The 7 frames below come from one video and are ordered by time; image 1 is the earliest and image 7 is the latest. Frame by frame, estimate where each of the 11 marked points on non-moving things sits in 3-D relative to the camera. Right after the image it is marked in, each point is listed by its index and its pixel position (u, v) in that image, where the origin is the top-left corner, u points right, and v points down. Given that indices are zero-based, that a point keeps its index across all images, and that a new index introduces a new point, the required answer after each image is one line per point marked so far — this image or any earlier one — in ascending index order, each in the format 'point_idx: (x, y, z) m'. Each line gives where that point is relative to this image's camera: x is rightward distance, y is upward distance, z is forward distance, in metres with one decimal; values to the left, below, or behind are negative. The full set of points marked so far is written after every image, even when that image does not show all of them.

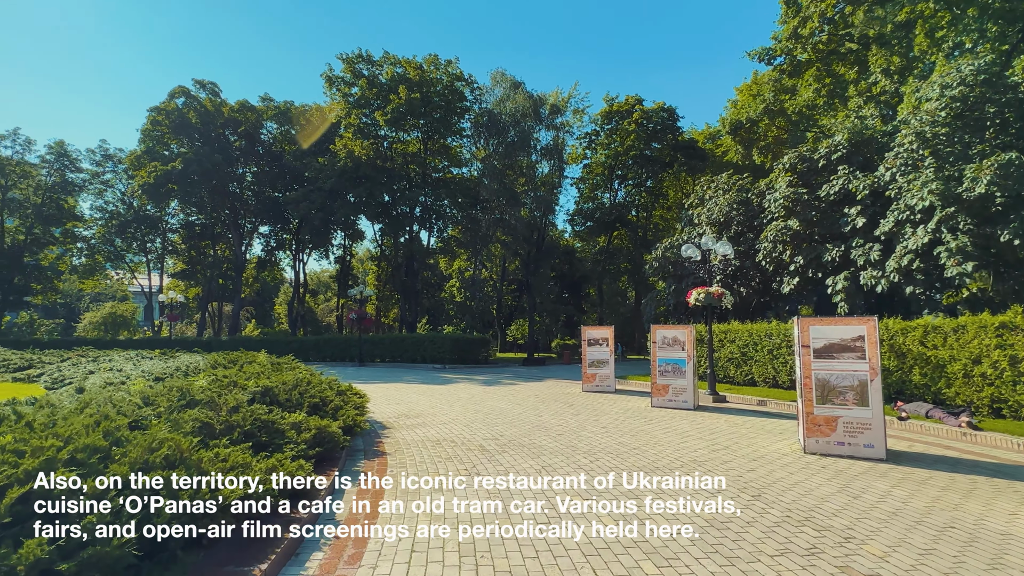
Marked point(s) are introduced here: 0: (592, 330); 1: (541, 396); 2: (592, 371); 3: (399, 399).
0: (+3.0, -1.6, +19.3) m
1: (+0.6, -3.9, +19.4) m
2: (+3.0, -3.2, +19.2) m
3: (-4.1, -3.8, +17.8) m
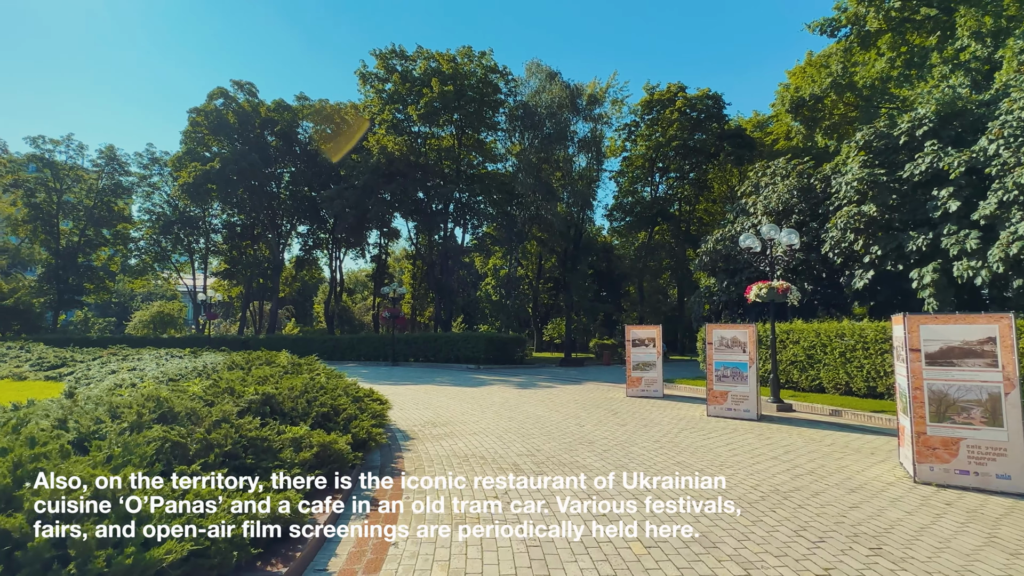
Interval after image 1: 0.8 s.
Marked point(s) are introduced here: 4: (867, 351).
0: (+4.3, -1.5, +17.7) m
1: (+1.9, -3.8, +17.9) m
2: (+4.3, -3.1, +17.6) m
3: (-2.9, -3.6, +16.7) m
4: (+10.5, -1.9, +15.0) m
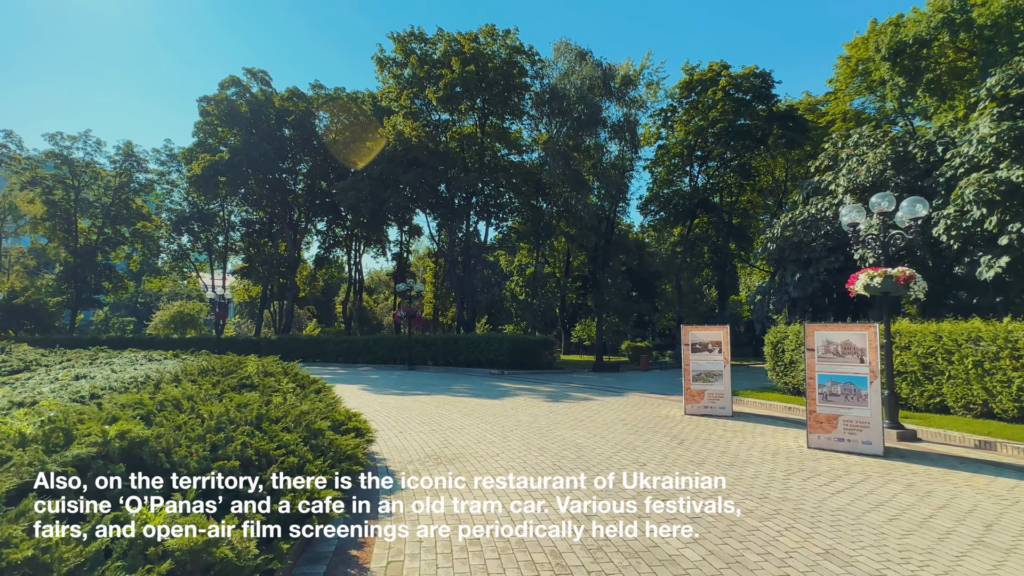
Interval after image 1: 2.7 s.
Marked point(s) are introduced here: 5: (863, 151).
0: (+5.2, -1.2, +14.2) m
1: (+2.8, -3.5, +14.6) m
2: (+5.2, -2.8, +14.1) m
3: (-2.1, -3.4, +13.6) m
4: (+11.2, -1.6, +11.2) m
5: (+12.3, +4.8, +17.7) m
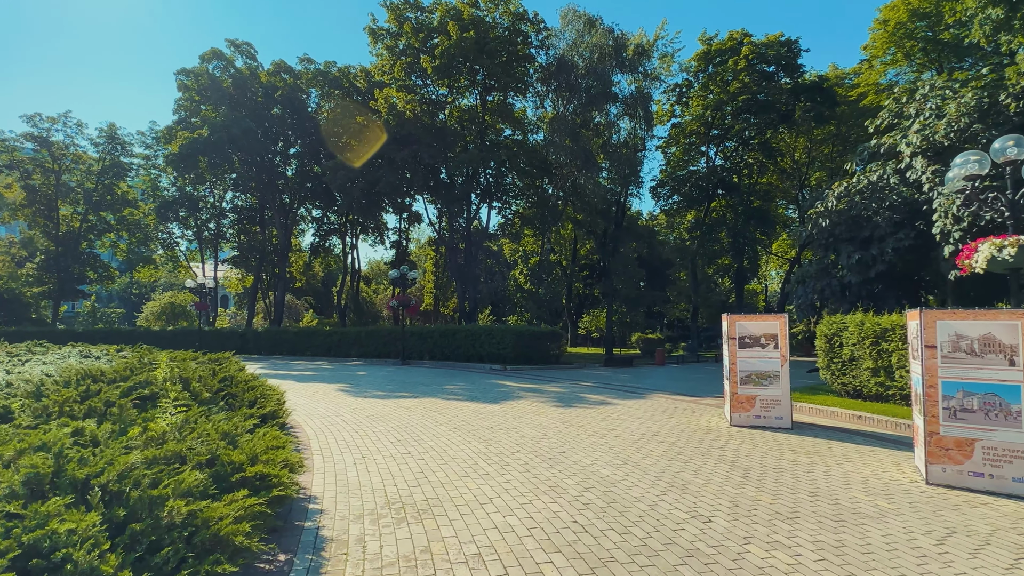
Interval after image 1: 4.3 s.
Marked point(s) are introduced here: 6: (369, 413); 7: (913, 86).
0: (+5.2, -0.7, +11.3) m
1: (+2.8, -3.1, +11.7) m
2: (+5.2, -2.4, +11.2) m
3: (-2.1, -3.0, +10.8) m
4: (+11.2, -1.2, +8.2) m
5: (+12.3, +5.3, +14.7) m
6: (-3.5, -3.1, +12.4) m
7: (+13.2, +6.7, +16.7) m
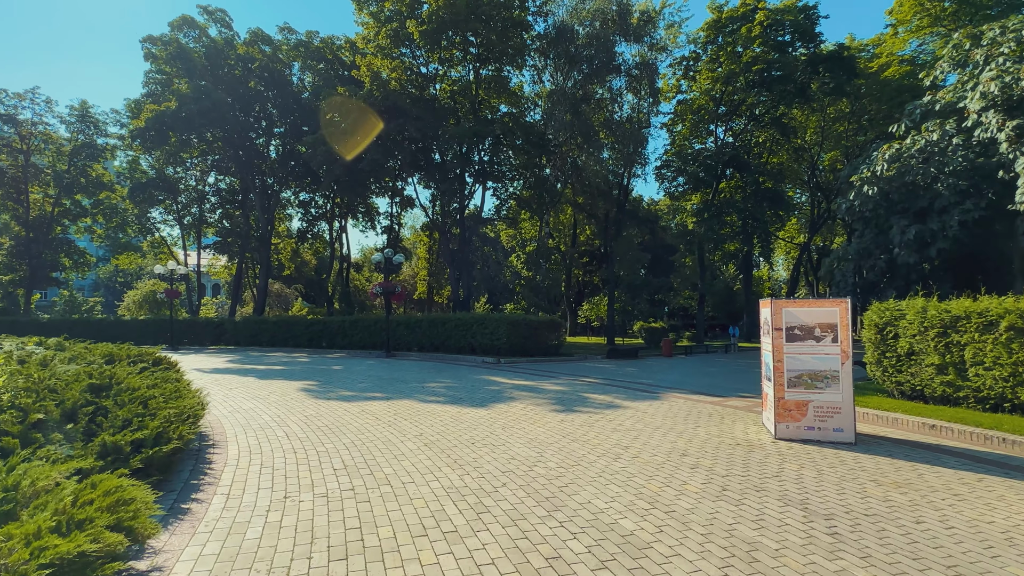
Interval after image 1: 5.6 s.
0: (+5.0, -0.3, +8.9) m
1: (+2.6, -2.7, +9.4) m
2: (+5.0, -2.0, +8.9) m
3: (-2.3, -2.6, +8.5) m
4: (+11.0, -0.8, +5.9) m
5: (+12.1, +5.8, +12.2) m
6: (-3.8, -2.7, +10.1) m
7: (+13.0, +7.2, +14.2) m
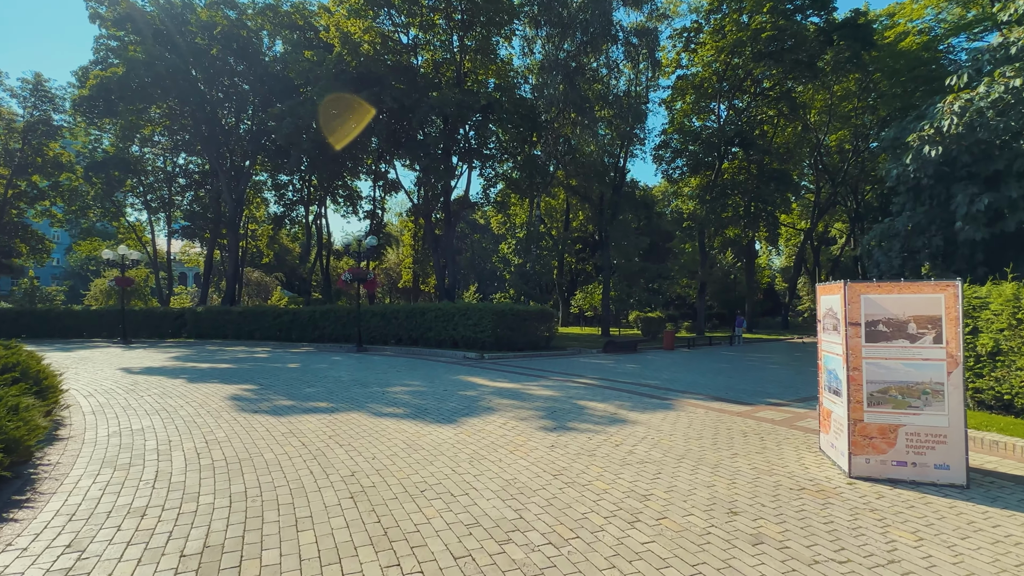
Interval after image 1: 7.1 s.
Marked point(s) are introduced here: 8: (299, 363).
0: (+4.6, -0.1, +6.3) m
1: (+2.2, -2.4, +6.8) m
2: (+4.6, -1.7, +6.4) m
3: (-2.6, -2.3, +5.8) m
4: (+10.6, -0.6, +3.4) m
5: (+11.7, +6.2, +9.6) m
6: (-4.2, -2.4, +7.4) m
7: (+12.5, +7.6, +11.6) m
8: (-7.8, -2.8, +18.6) m
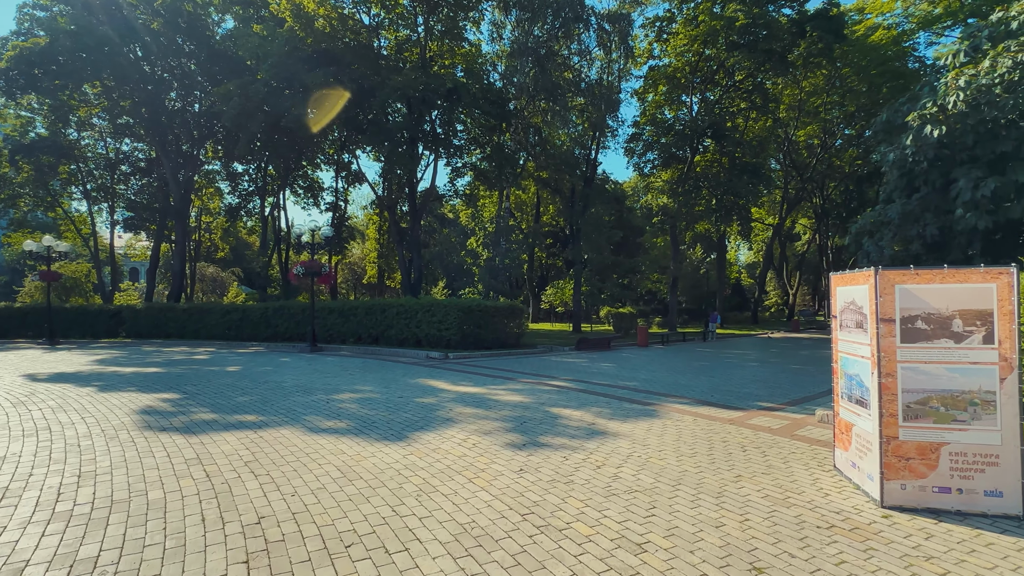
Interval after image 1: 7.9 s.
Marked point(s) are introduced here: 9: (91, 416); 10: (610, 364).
0: (+4.2, 0.0, +5.2) m
1: (+1.8, -2.3, +5.6) m
2: (+4.2, -1.6, +5.2) m
3: (-3.0, -2.2, +4.3) m
4: (+10.4, -0.5, +2.6) m
5: (+11.0, +6.3, +8.8) m
6: (-4.6, -2.3, +5.8) m
7: (+11.8, +7.7, +10.8) m
8: (-8.9, -2.6, +16.7) m
9: (-7.6, -2.3, +9.2) m
10: (+3.5, -2.7, +18.2) m
